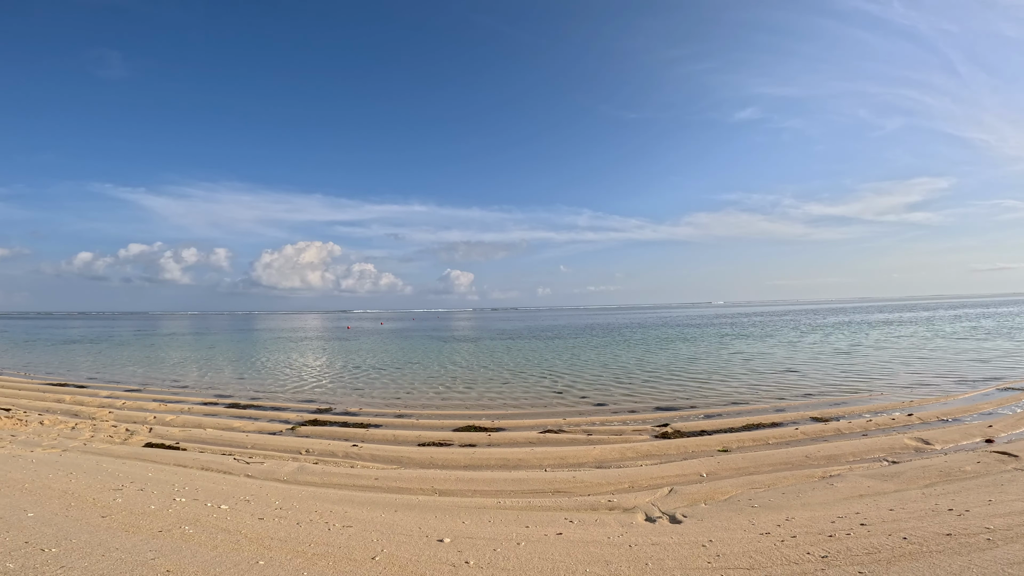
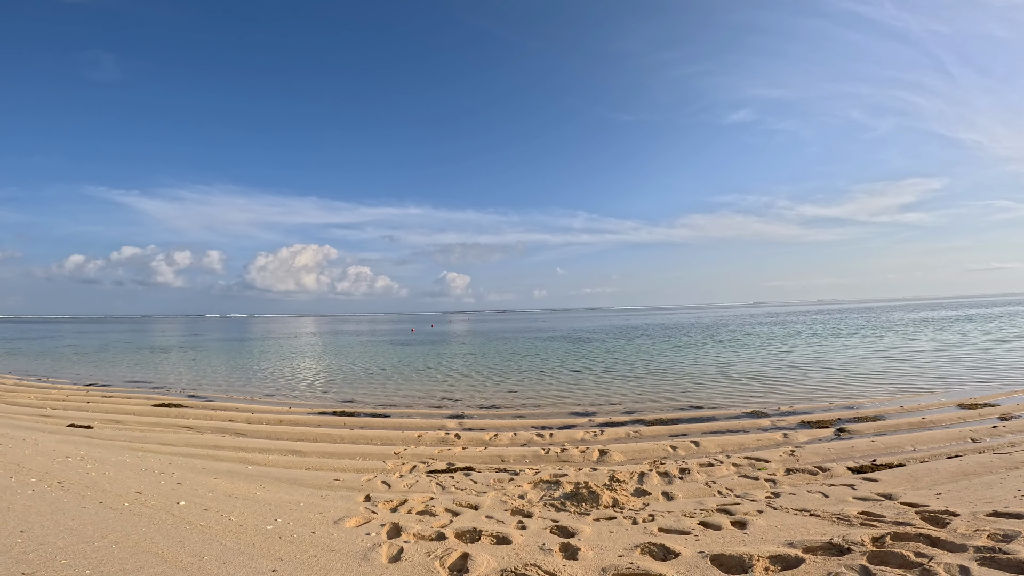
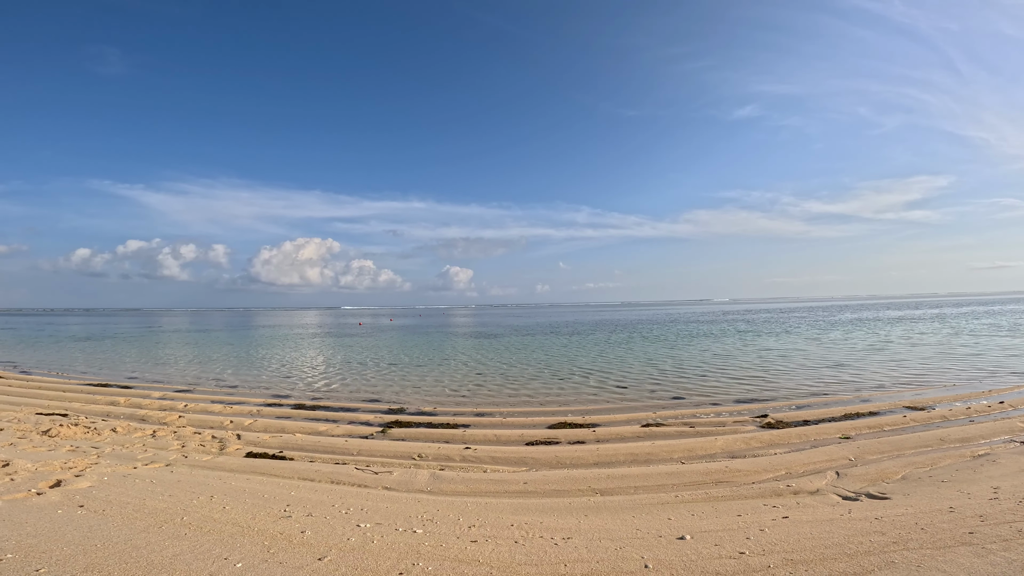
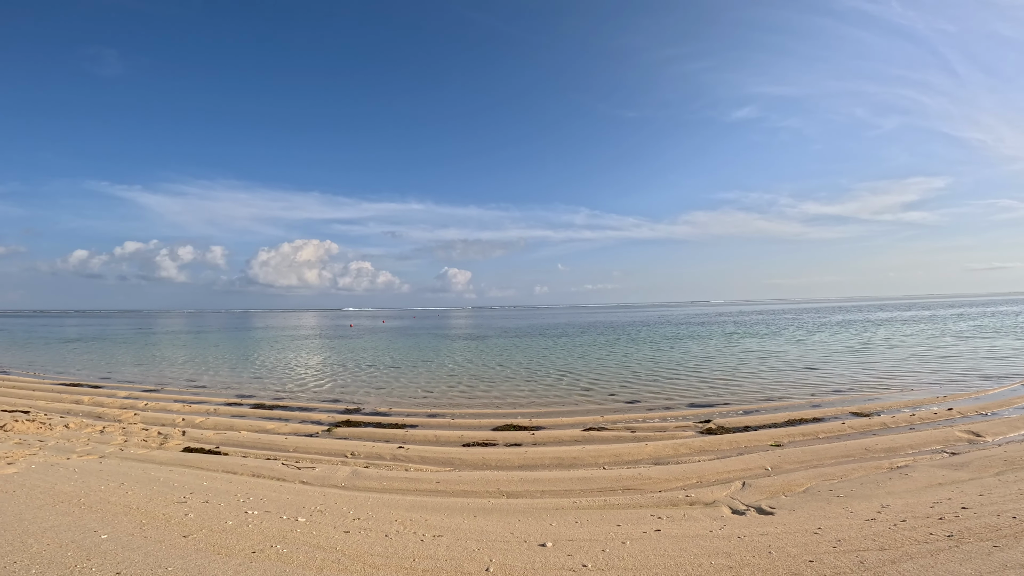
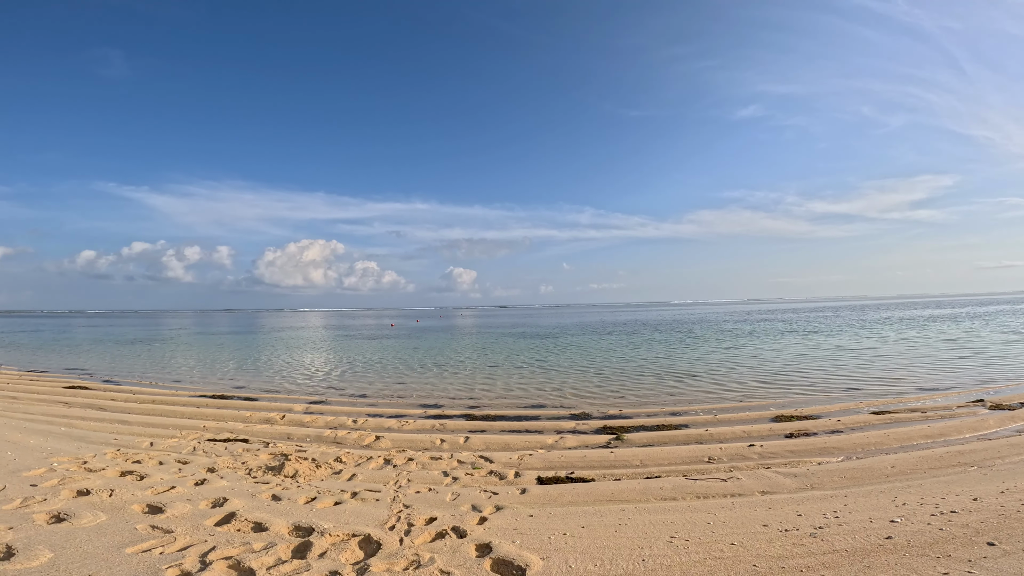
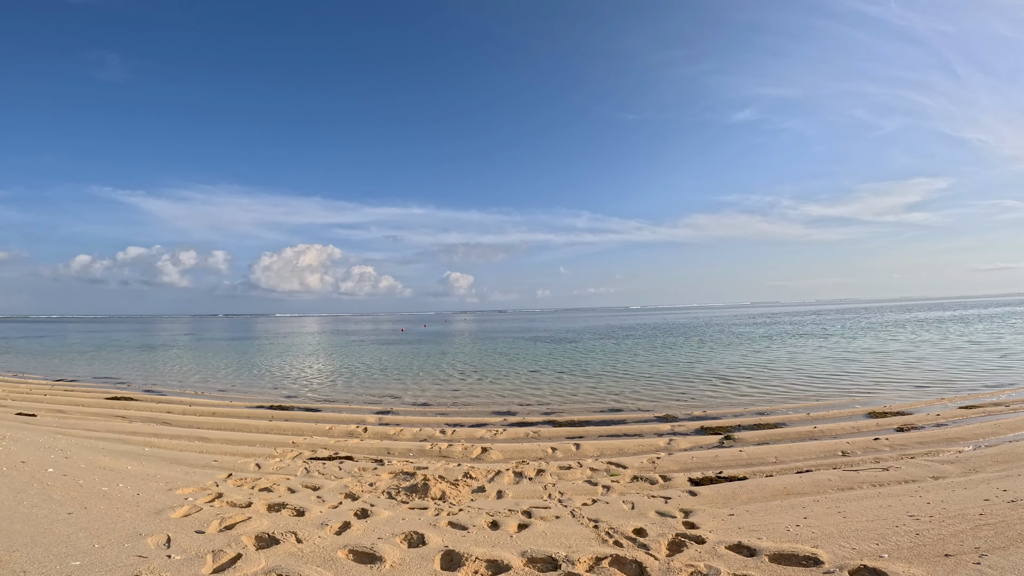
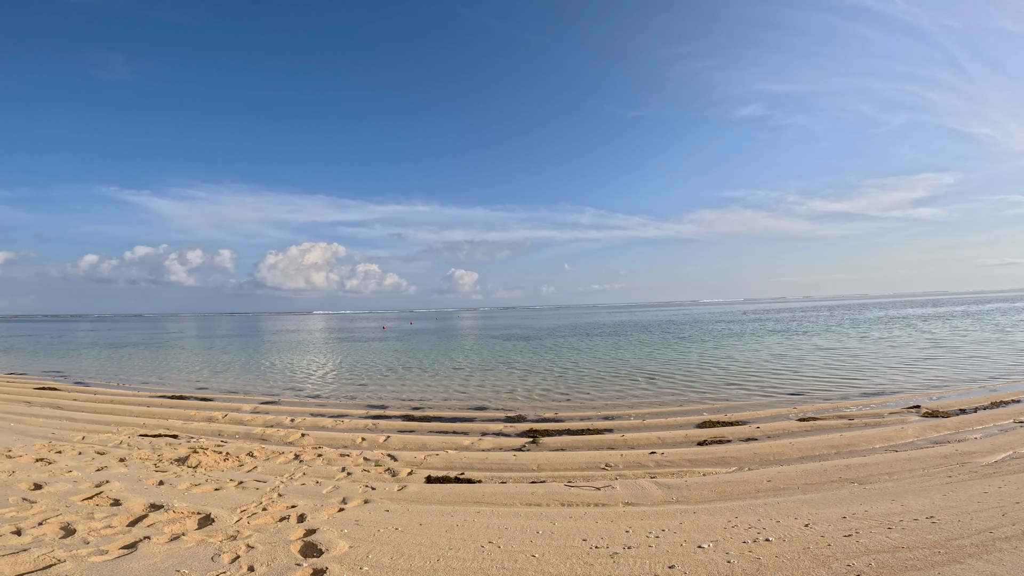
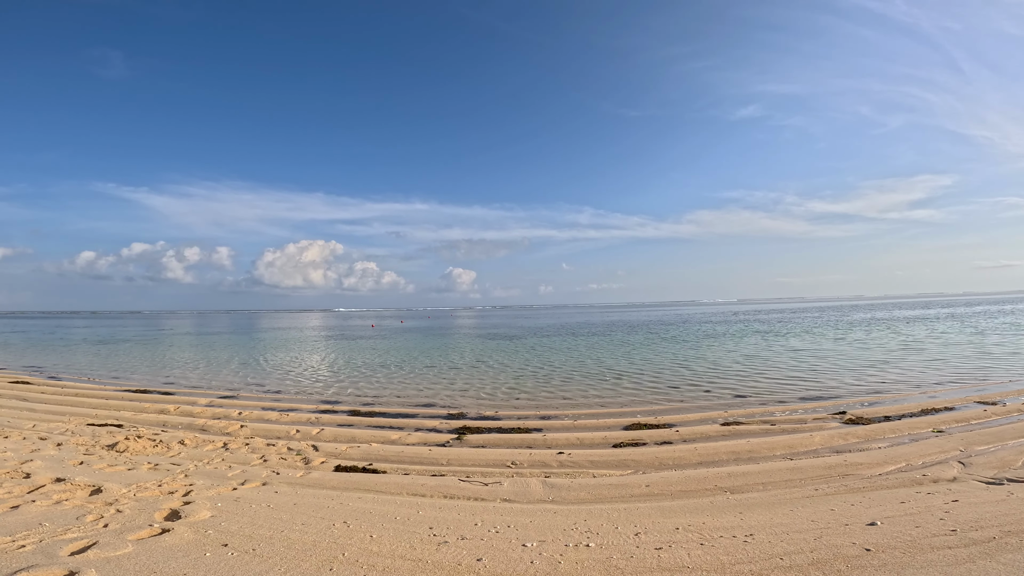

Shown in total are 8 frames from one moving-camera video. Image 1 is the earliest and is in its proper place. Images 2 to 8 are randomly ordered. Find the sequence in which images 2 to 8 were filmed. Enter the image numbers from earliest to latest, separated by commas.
4, 3, 8, 7, 5, 6, 2
